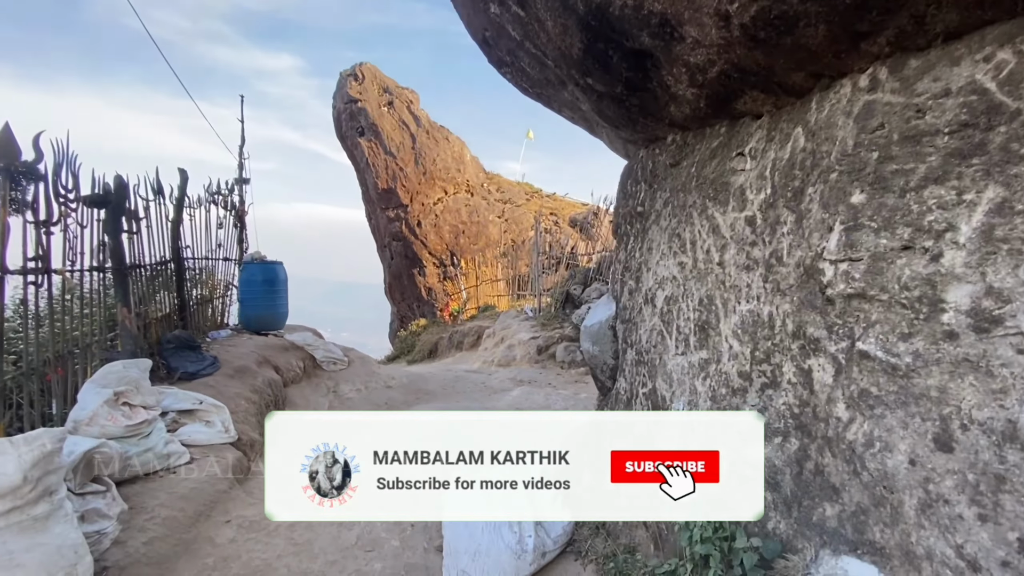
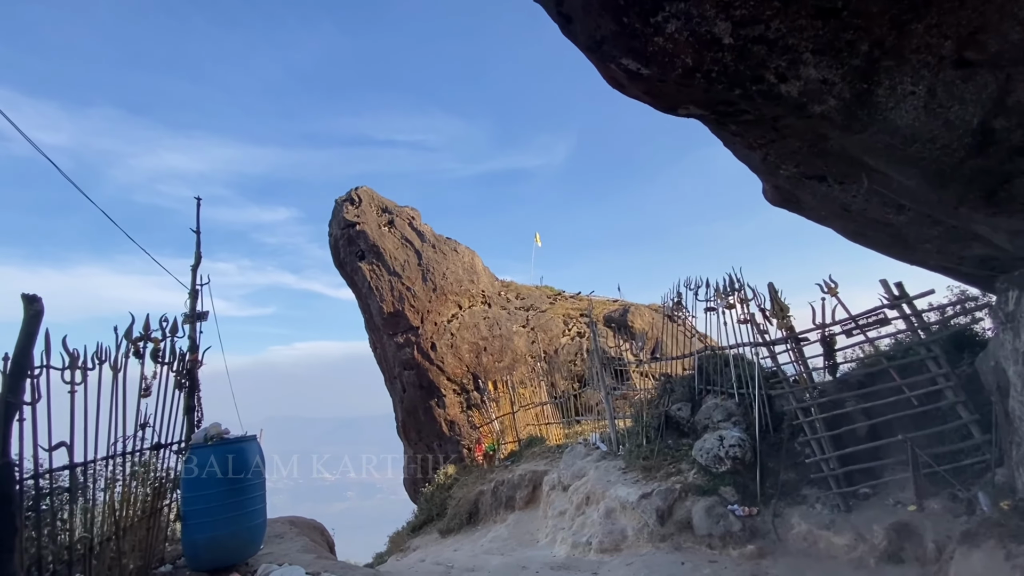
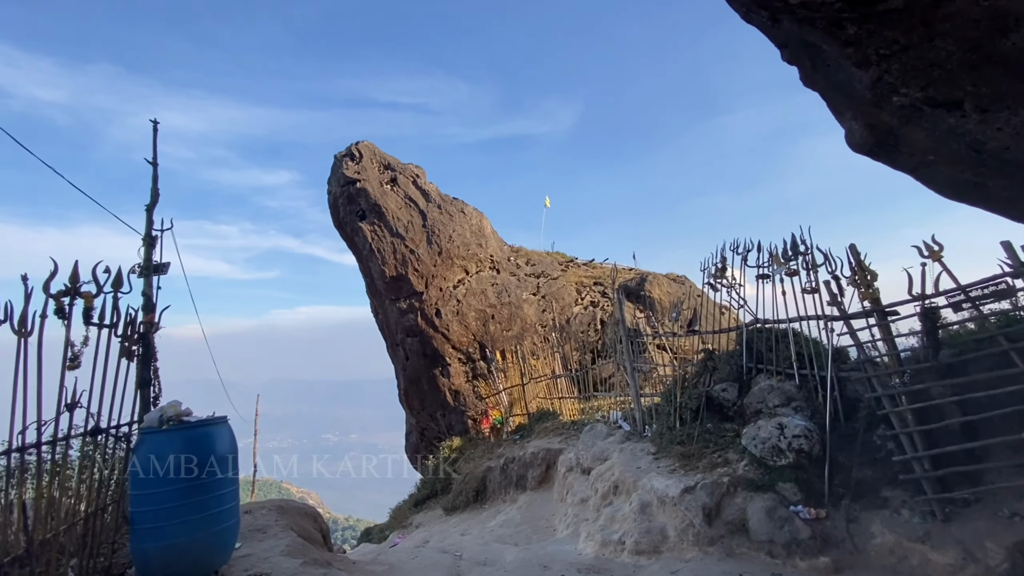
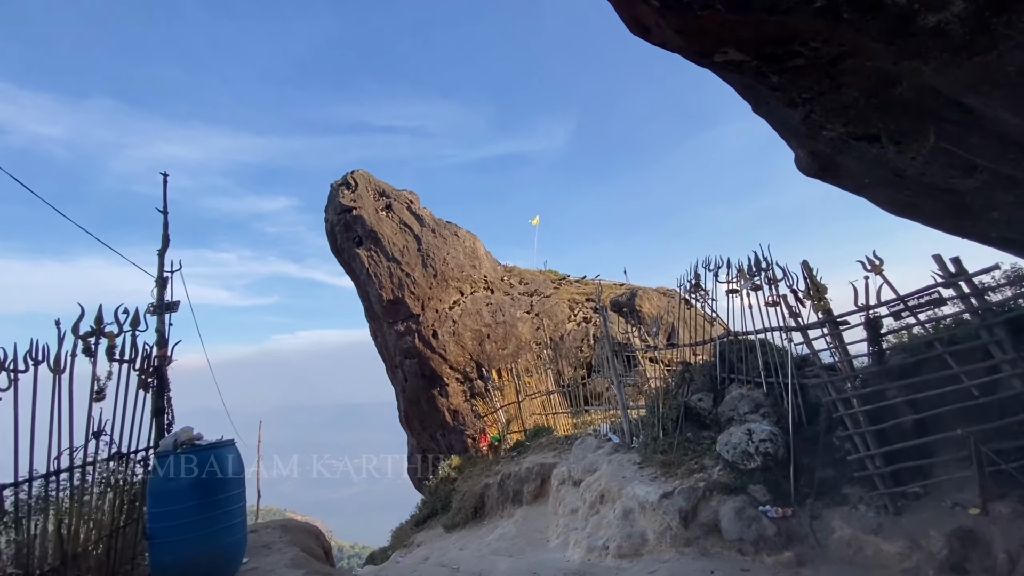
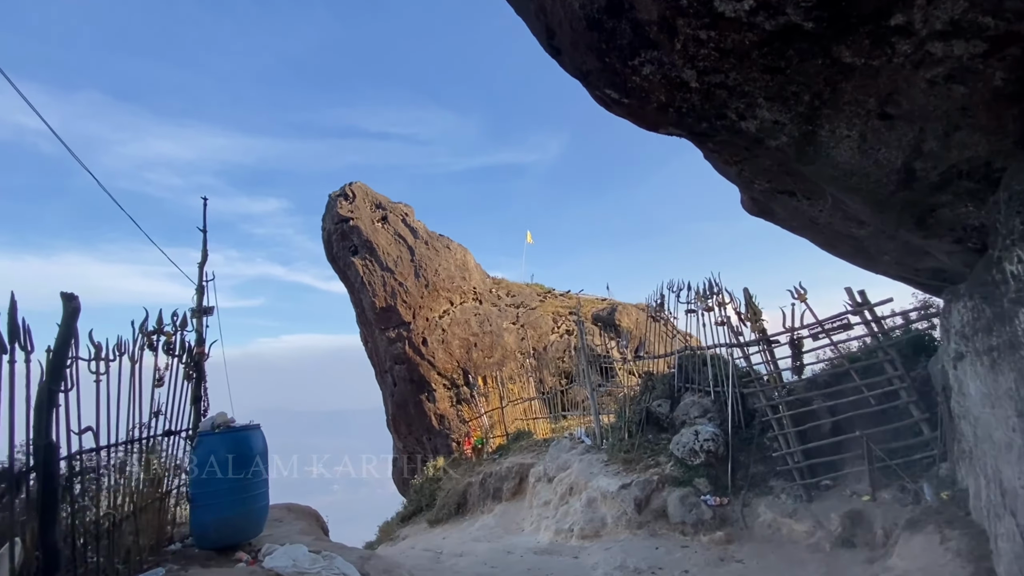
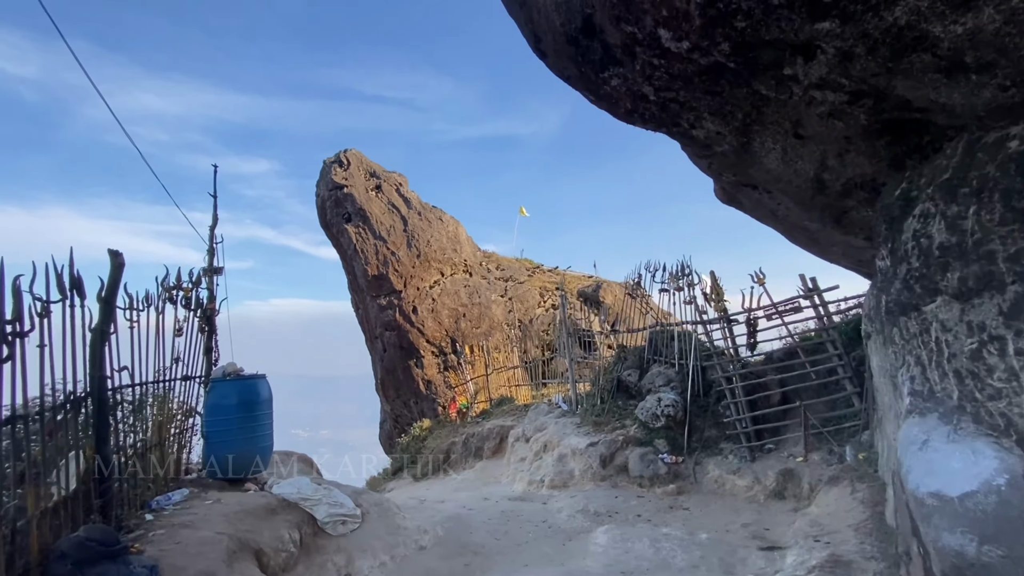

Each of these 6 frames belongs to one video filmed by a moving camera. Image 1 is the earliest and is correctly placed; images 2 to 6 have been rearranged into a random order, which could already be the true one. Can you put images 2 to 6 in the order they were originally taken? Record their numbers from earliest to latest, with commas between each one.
6, 5, 2, 4, 3
